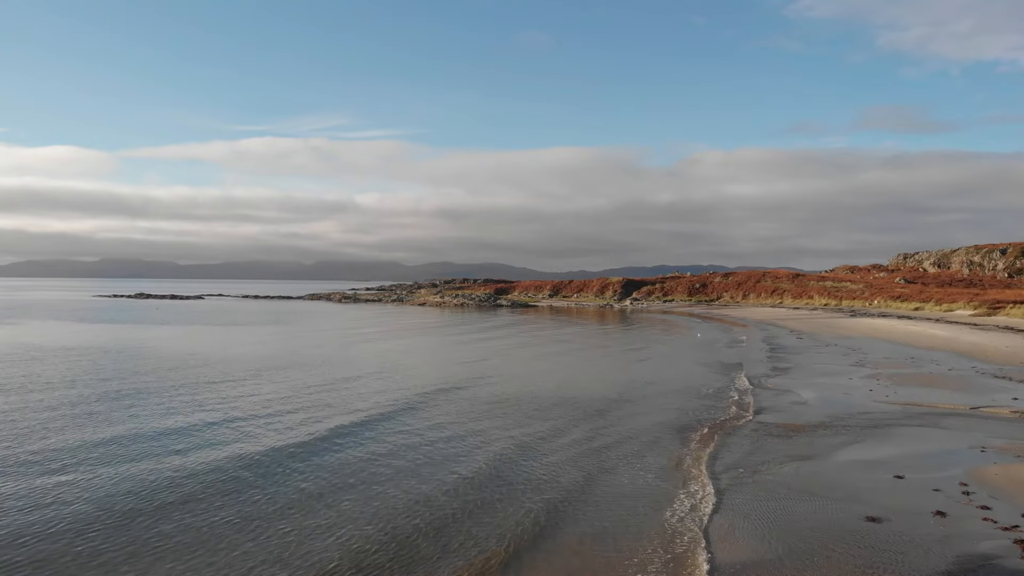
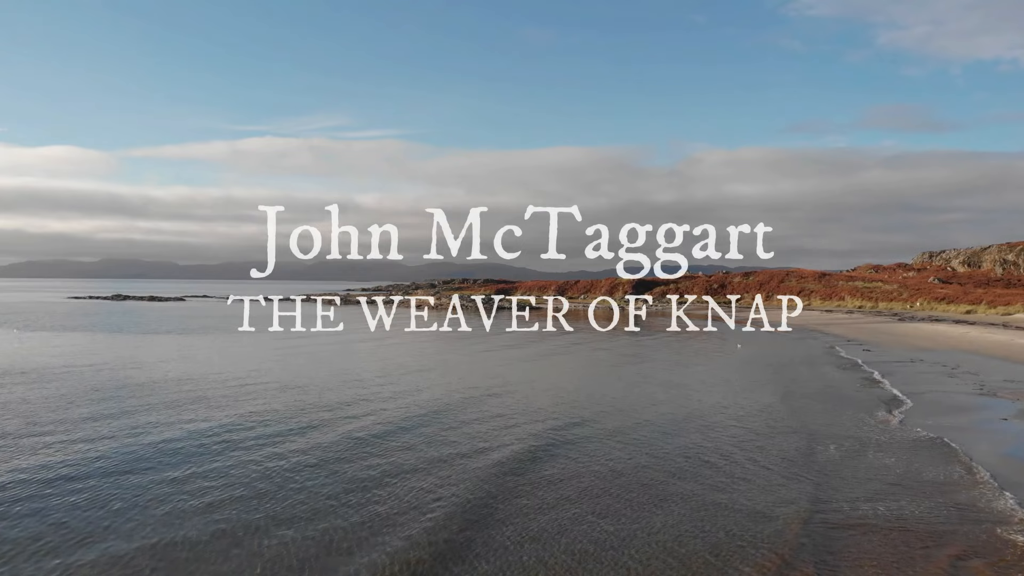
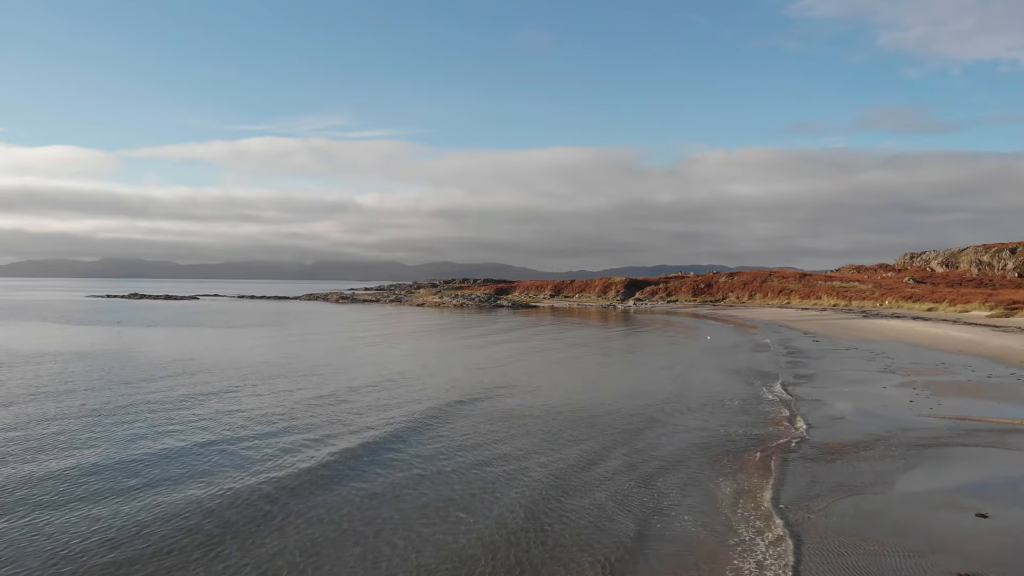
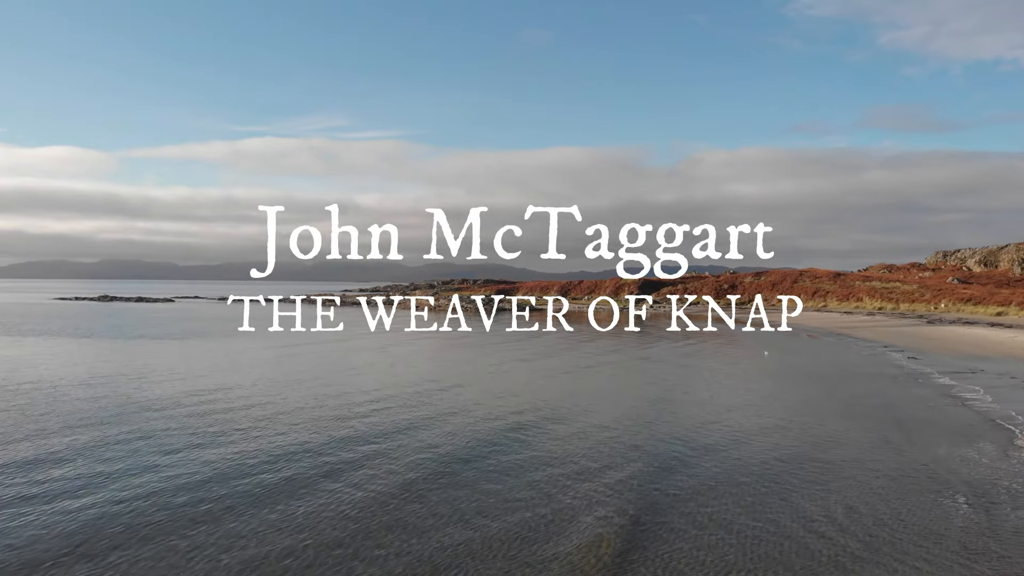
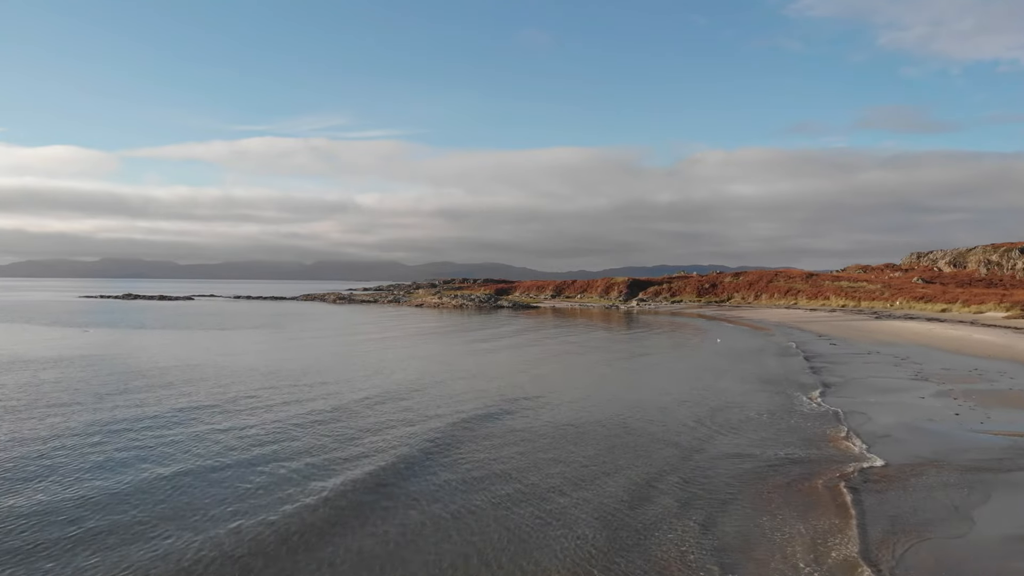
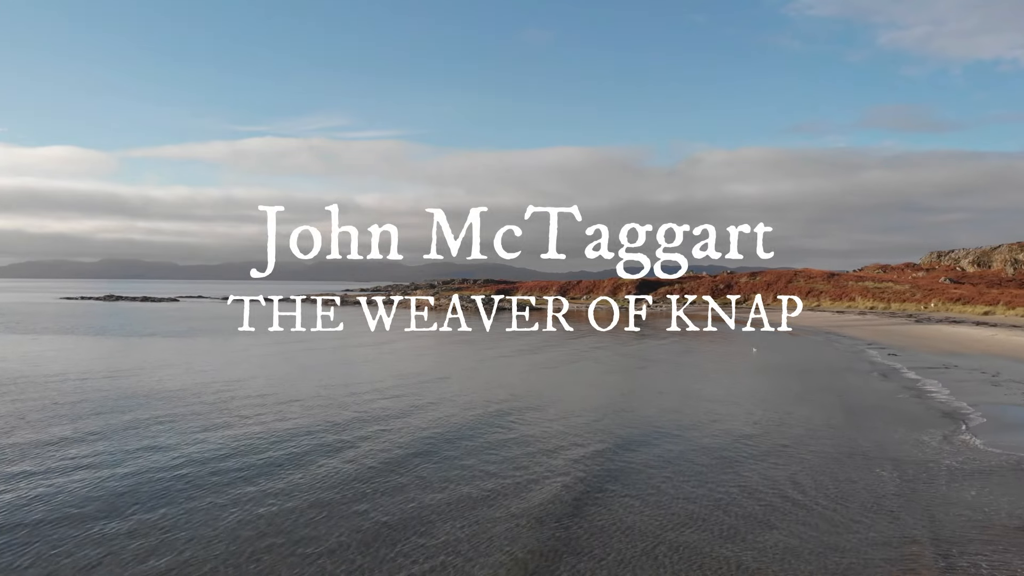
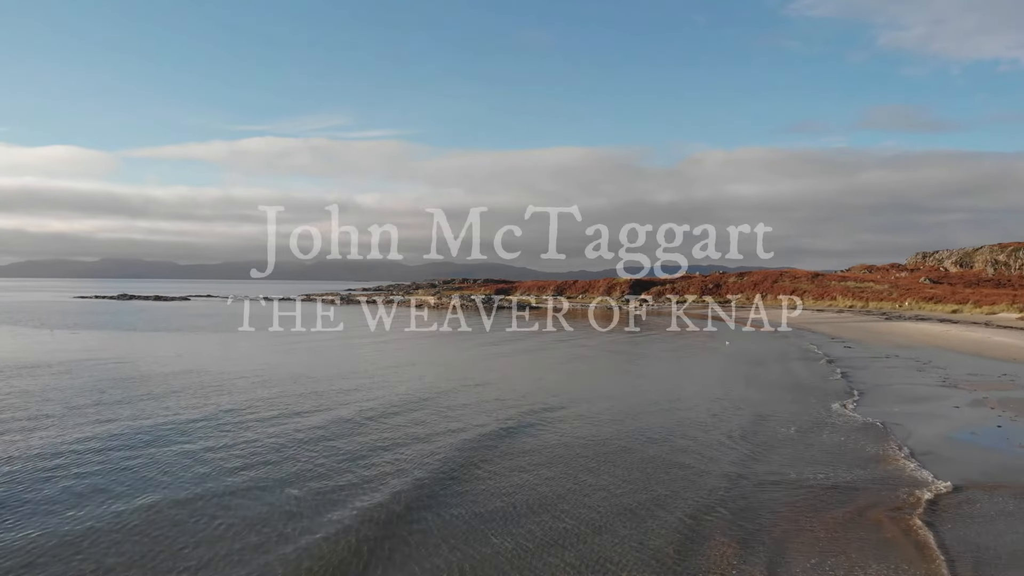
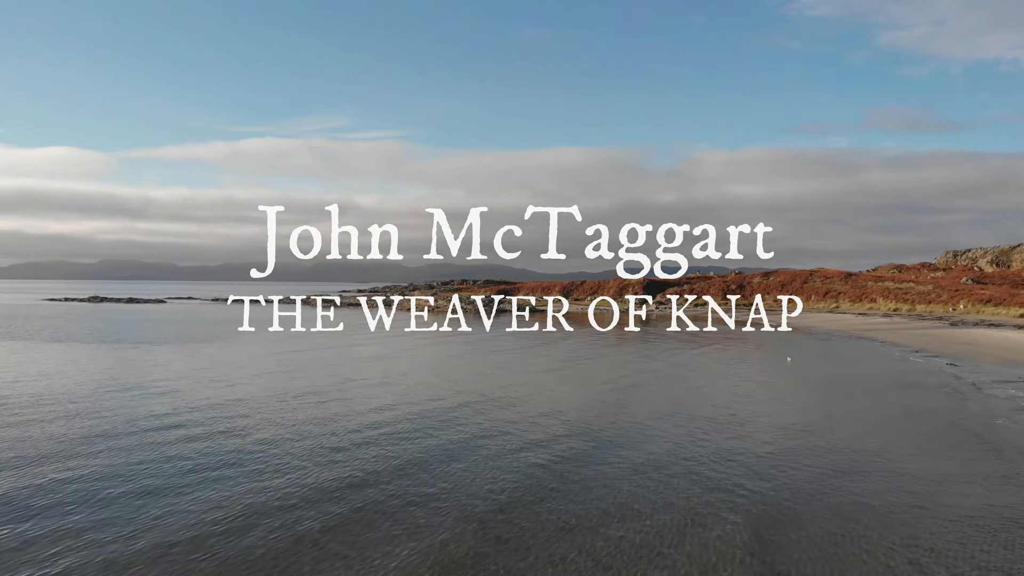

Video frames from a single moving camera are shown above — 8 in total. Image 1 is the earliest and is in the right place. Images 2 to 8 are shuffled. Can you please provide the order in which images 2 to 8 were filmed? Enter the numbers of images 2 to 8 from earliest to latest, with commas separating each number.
3, 5, 7, 2, 6, 4, 8
